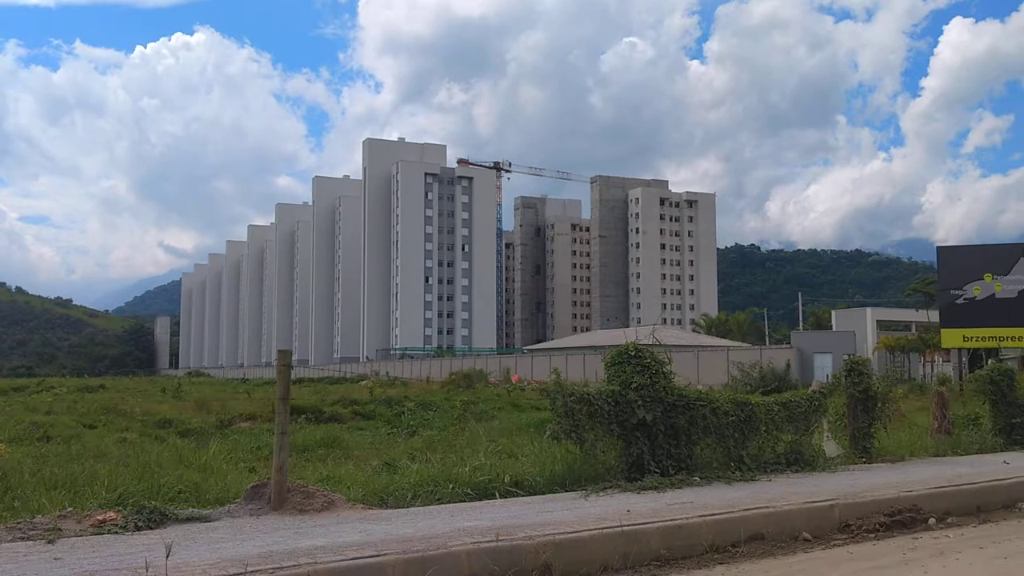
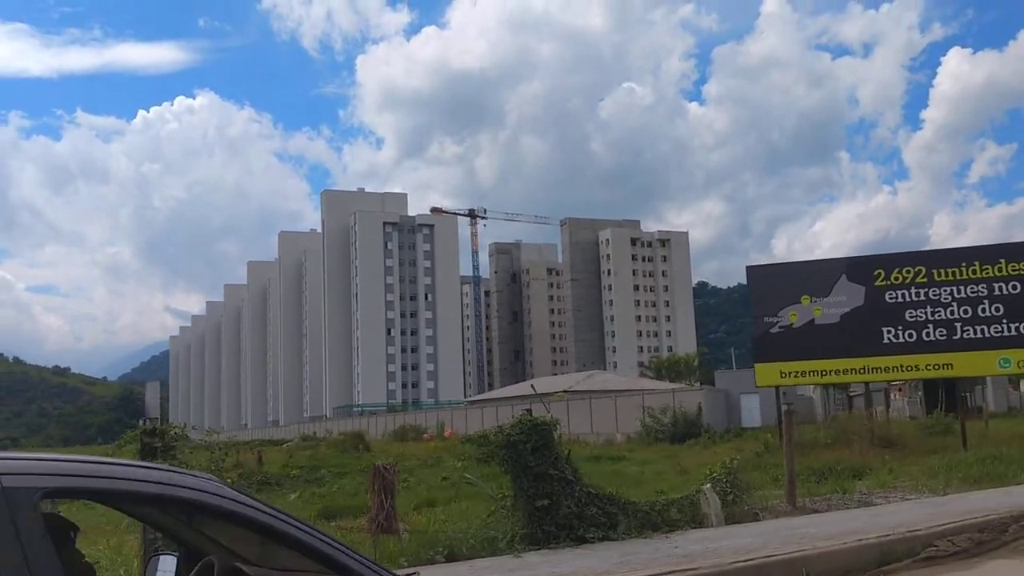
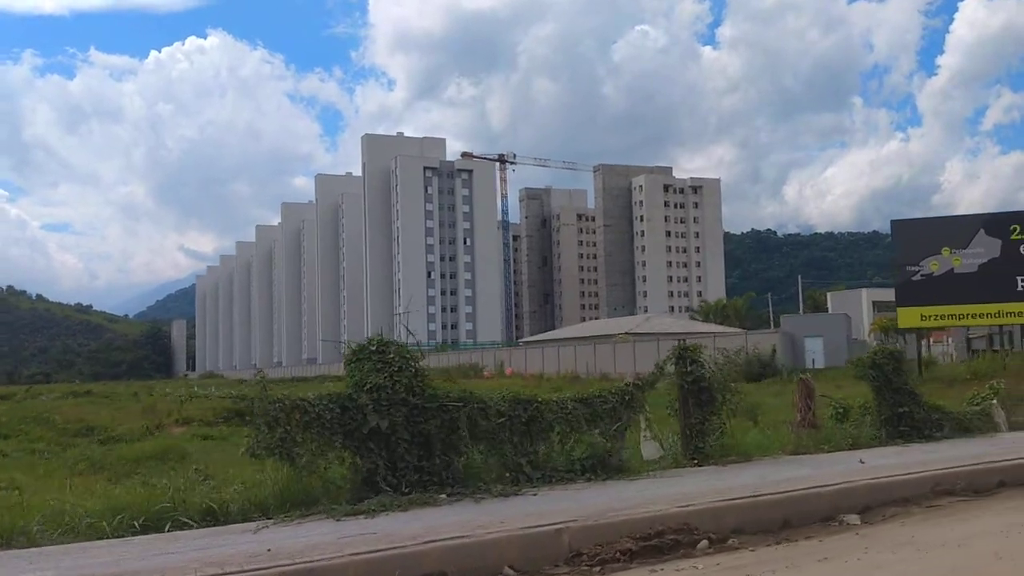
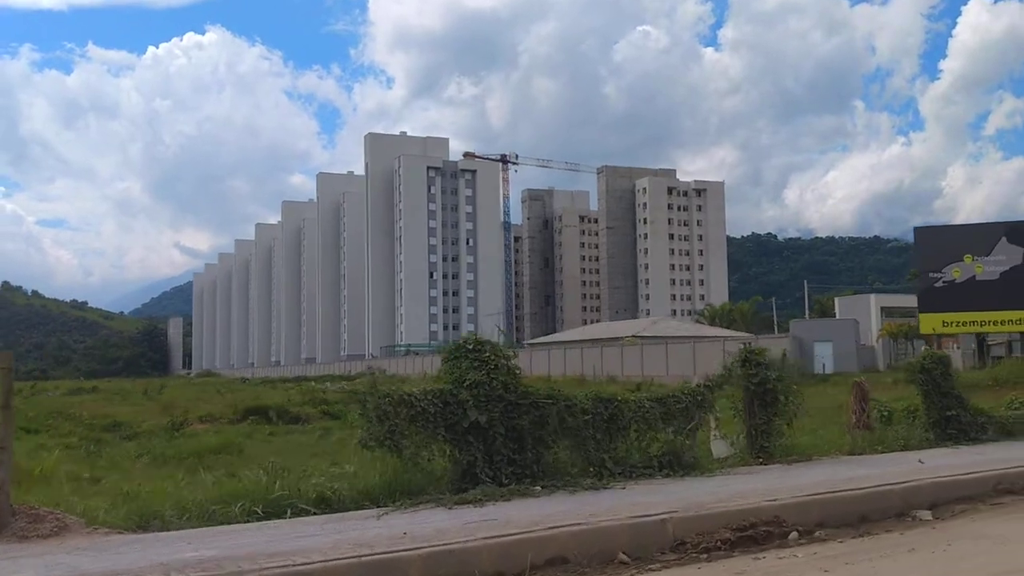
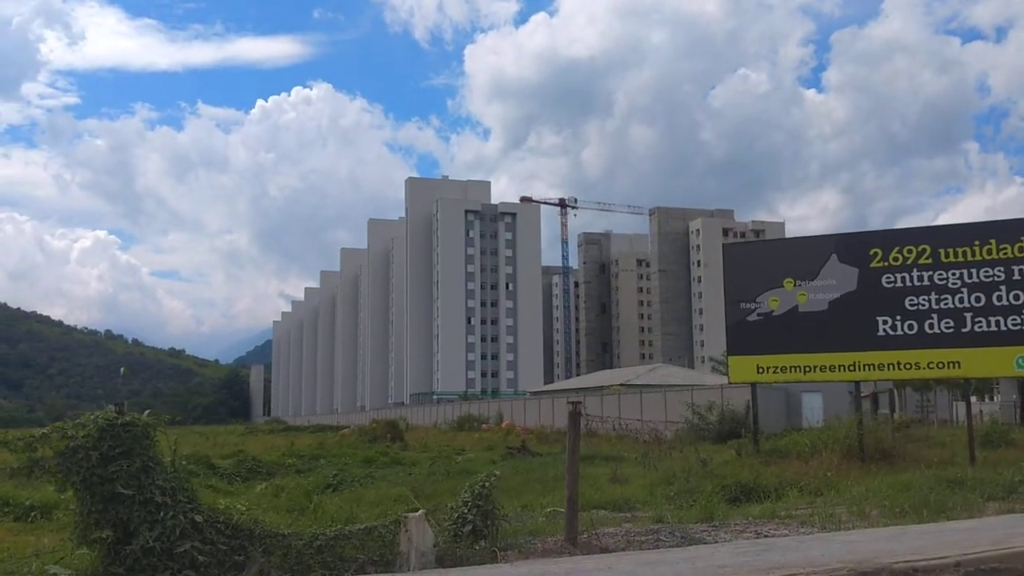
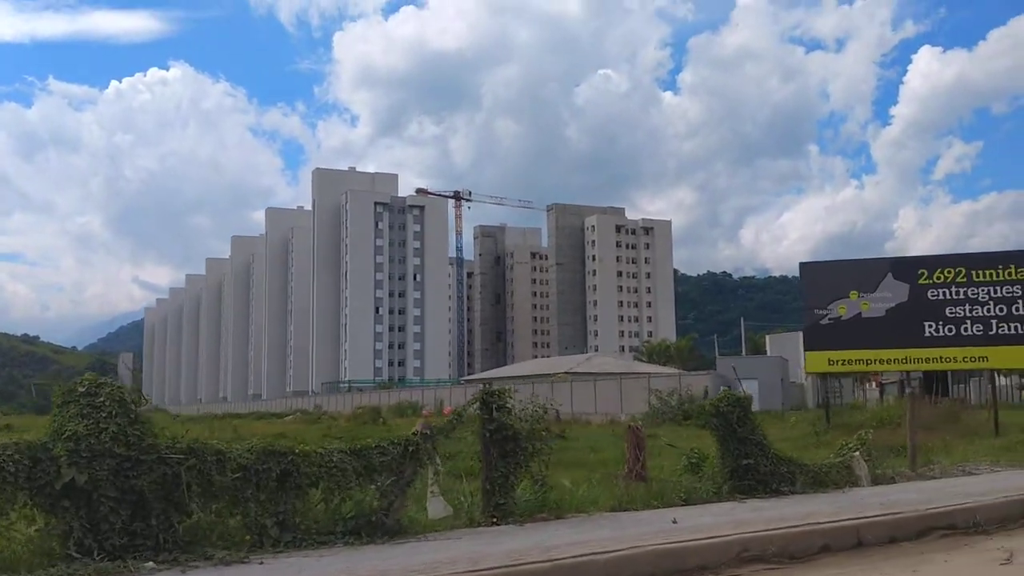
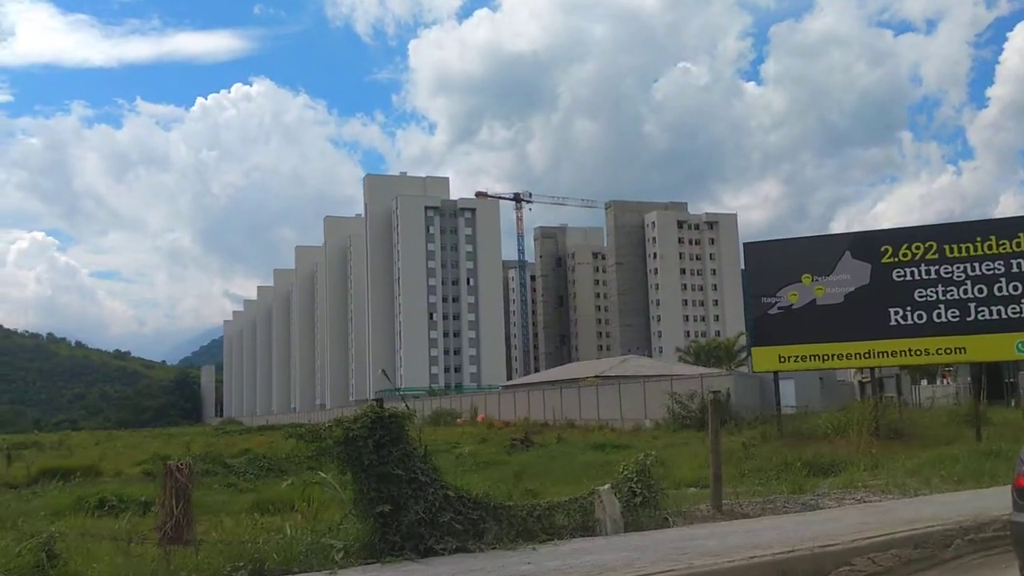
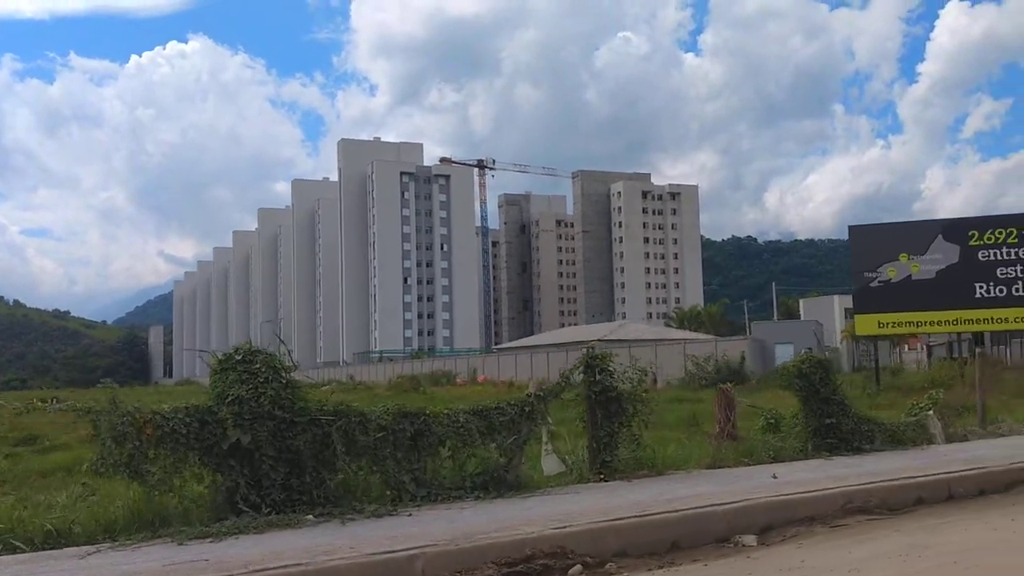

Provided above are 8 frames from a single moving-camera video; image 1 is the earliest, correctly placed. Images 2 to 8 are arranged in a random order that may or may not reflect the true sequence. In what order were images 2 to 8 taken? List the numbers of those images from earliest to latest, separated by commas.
4, 3, 8, 6, 2, 7, 5
